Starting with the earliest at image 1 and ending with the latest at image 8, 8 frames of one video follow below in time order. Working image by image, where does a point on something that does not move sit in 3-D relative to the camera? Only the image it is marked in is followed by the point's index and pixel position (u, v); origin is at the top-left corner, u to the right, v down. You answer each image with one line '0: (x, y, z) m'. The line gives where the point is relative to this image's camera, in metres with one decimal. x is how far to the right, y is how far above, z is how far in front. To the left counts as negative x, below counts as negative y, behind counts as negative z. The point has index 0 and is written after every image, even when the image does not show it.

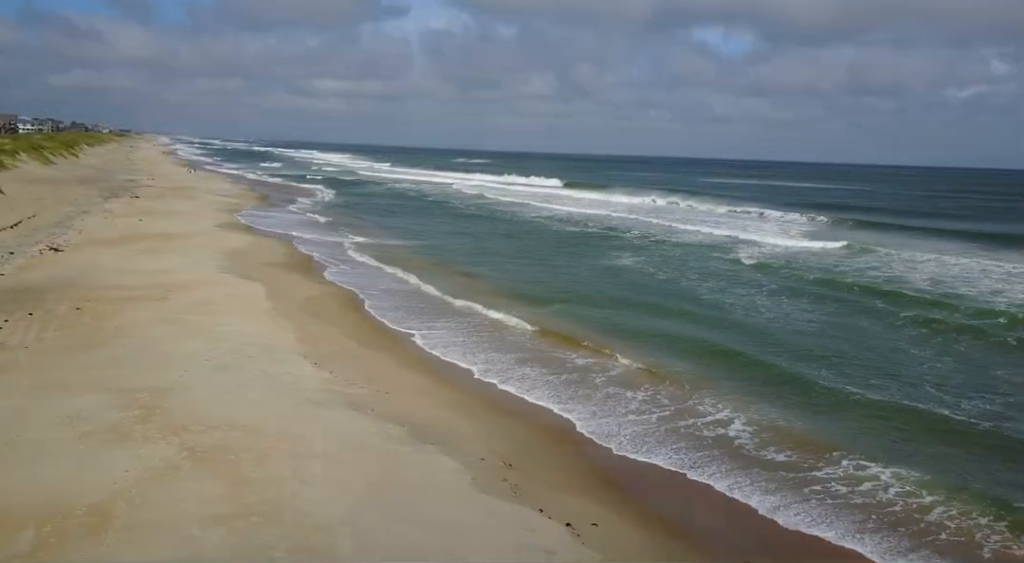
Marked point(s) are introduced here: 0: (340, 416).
0: (-2.2, -1.7, +9.9) m
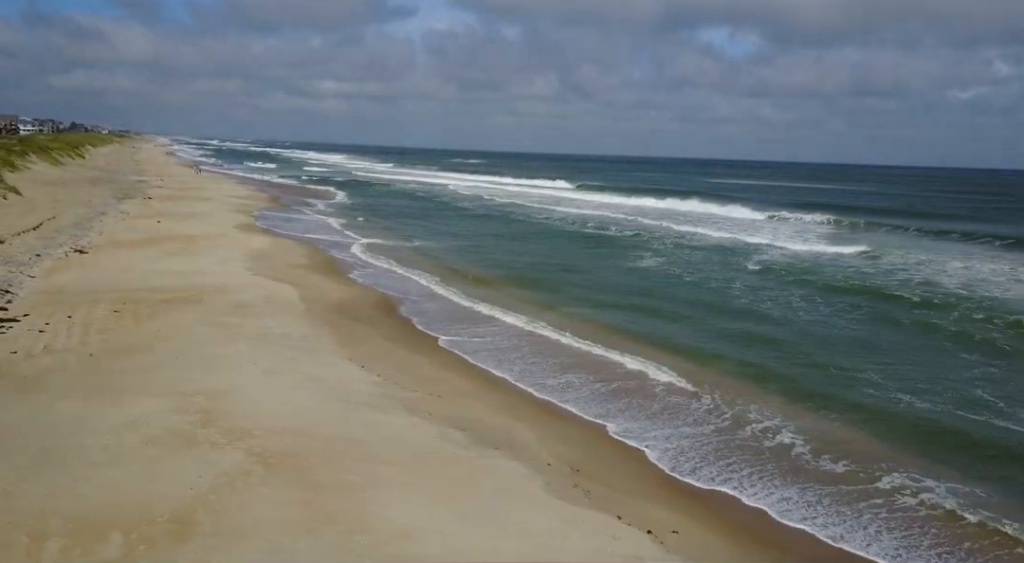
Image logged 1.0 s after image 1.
0: (-1.5, -1.8, +9.9) m
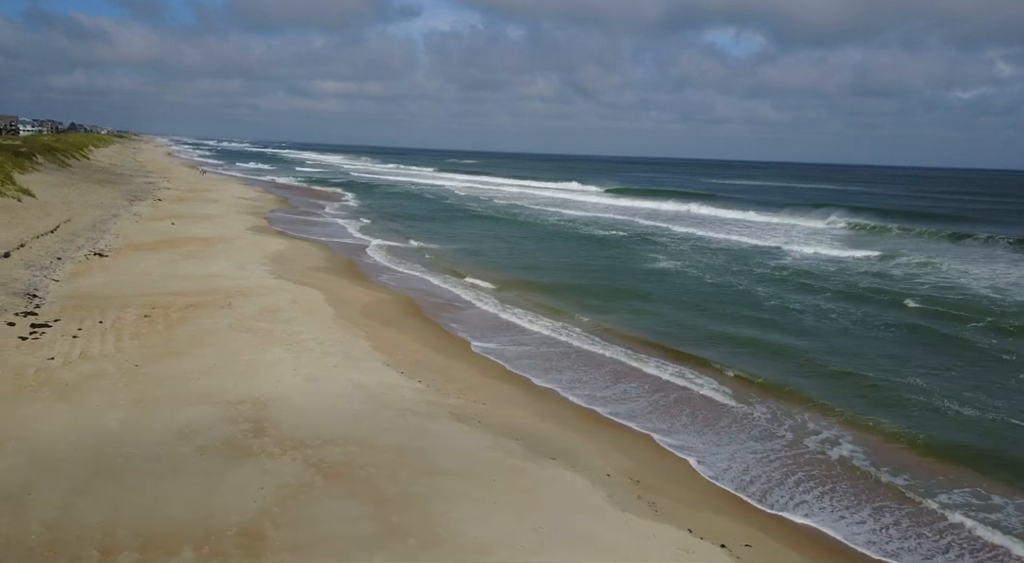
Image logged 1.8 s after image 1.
0: (-0.8, -1.9, +9.8) m
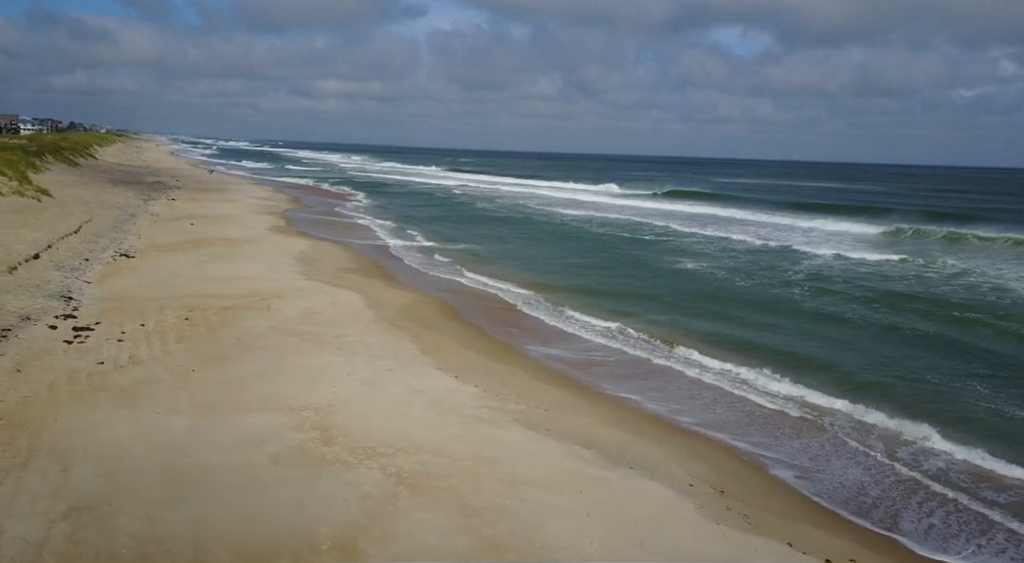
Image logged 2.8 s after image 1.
0: (+0.1, -1.9, +9.6) m
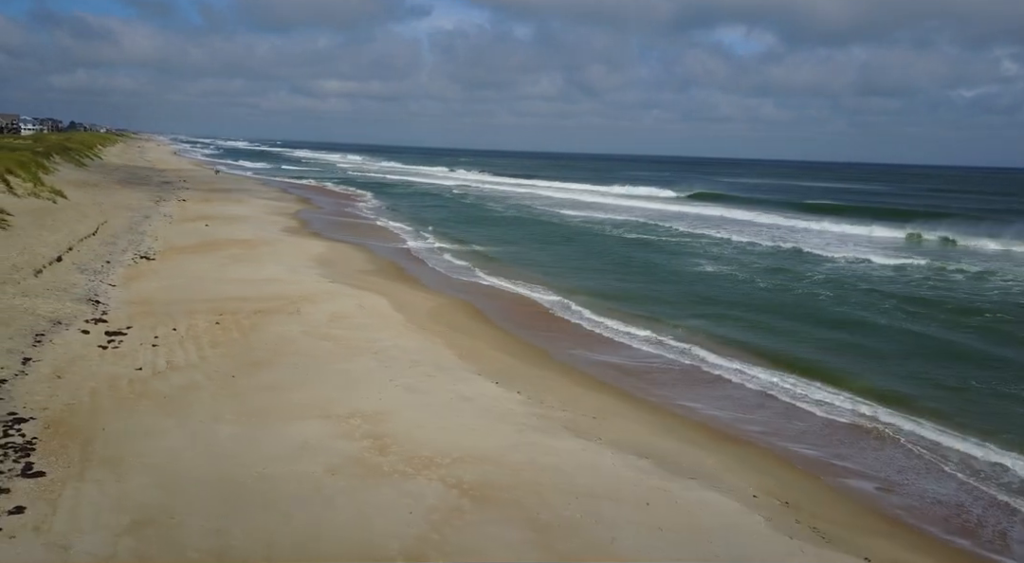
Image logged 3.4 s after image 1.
0: (+0.8, -2.0, +9.5) m
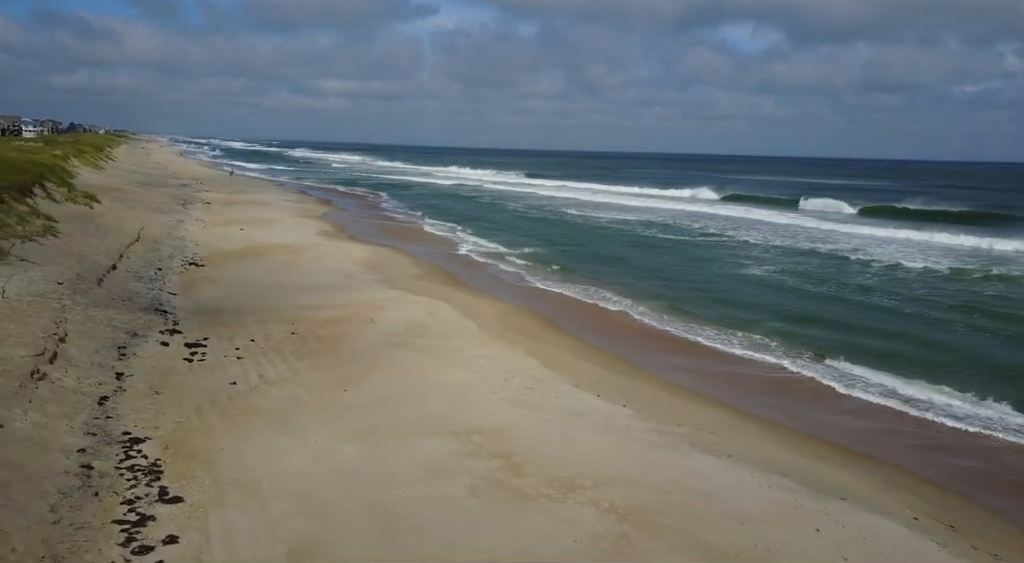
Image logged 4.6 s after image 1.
0: (+2.4, -2.2, +9.2) m
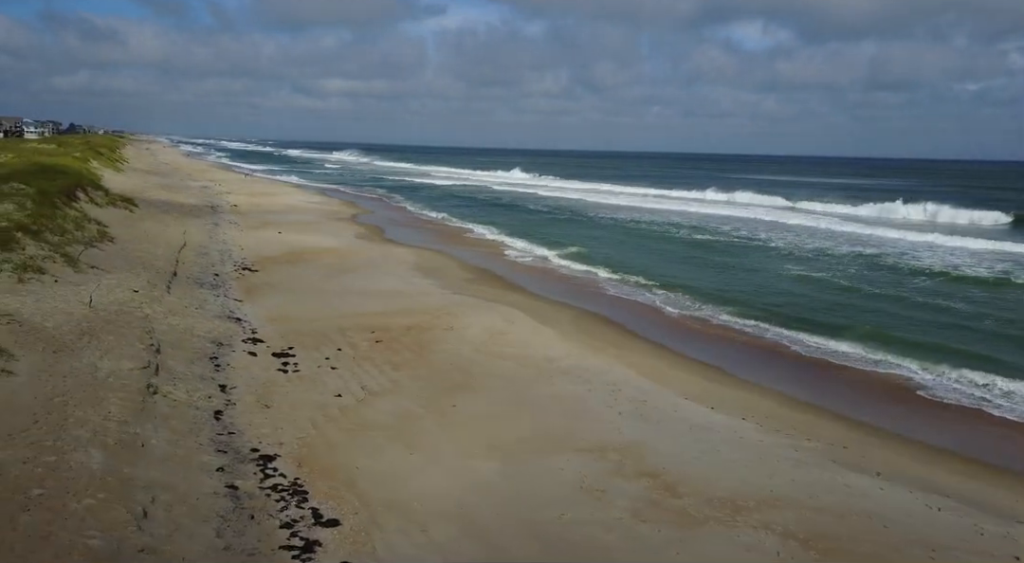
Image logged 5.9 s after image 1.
0: (+4.1, -2.3, +8.9) m
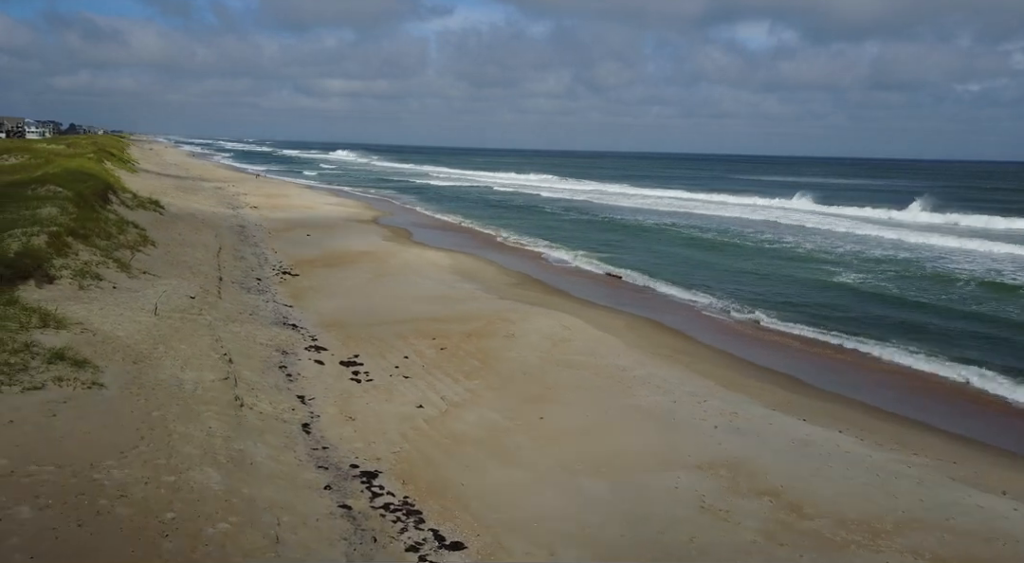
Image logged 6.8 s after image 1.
0: (+5.4, -2.5, +8.5) m
